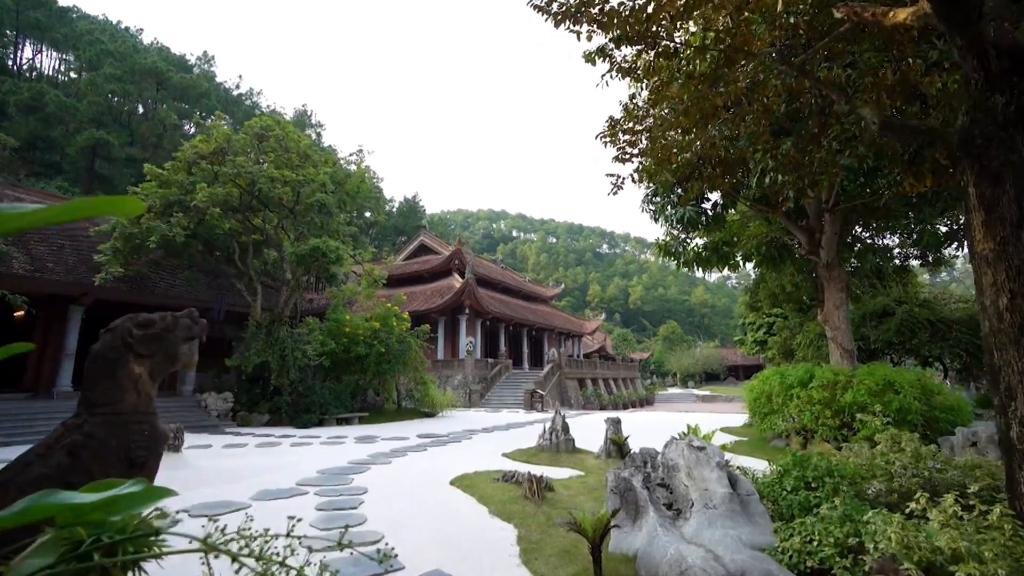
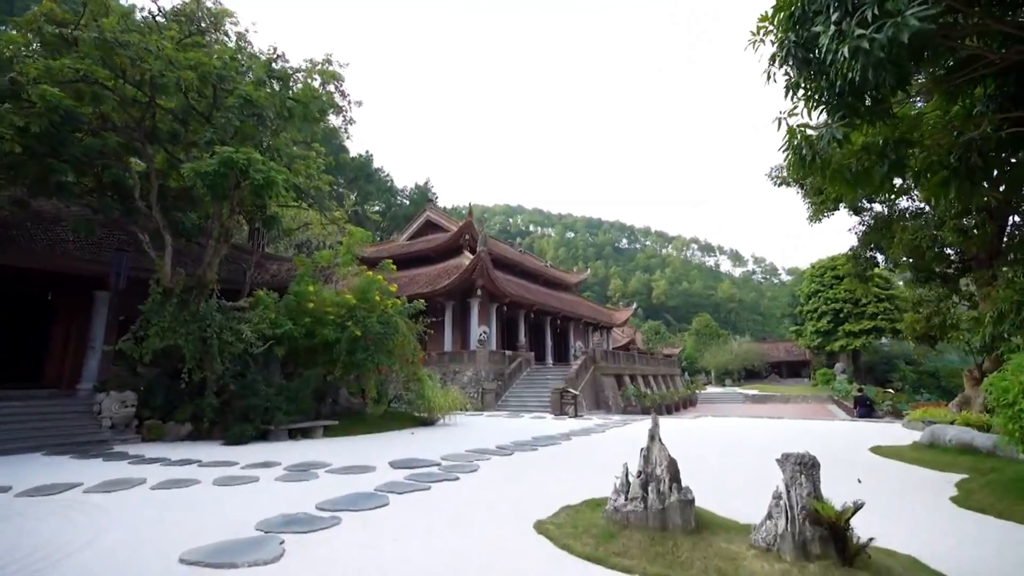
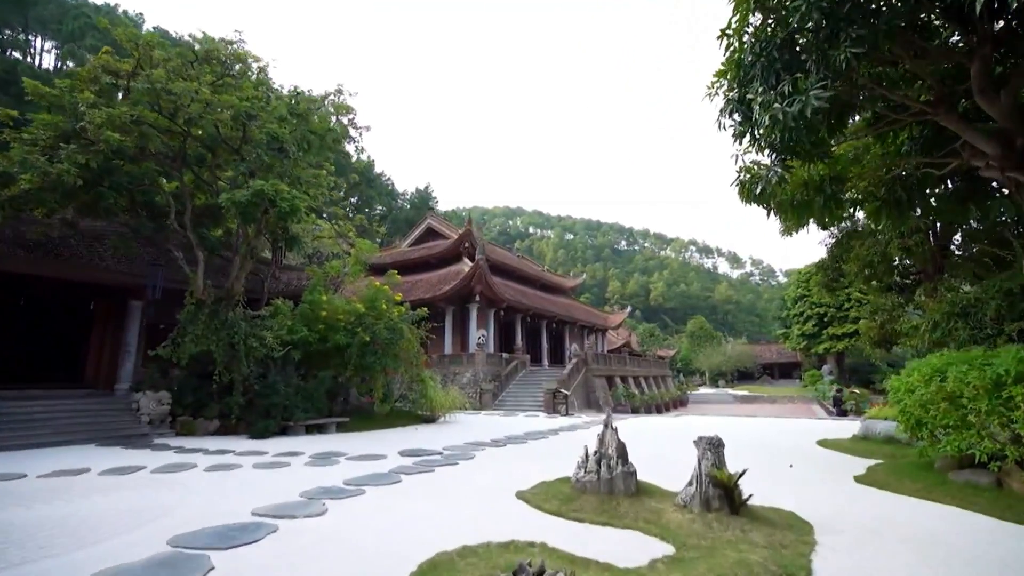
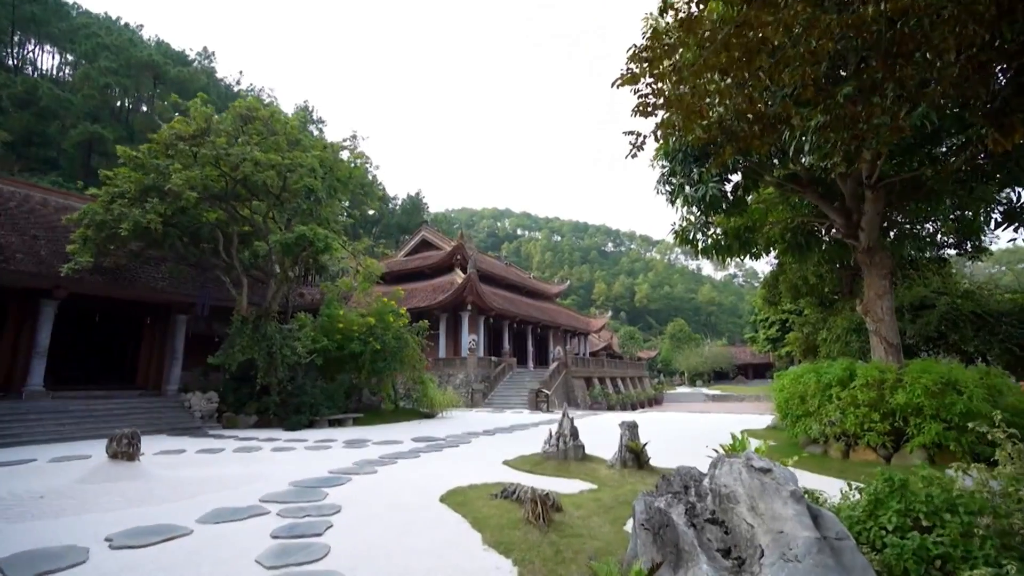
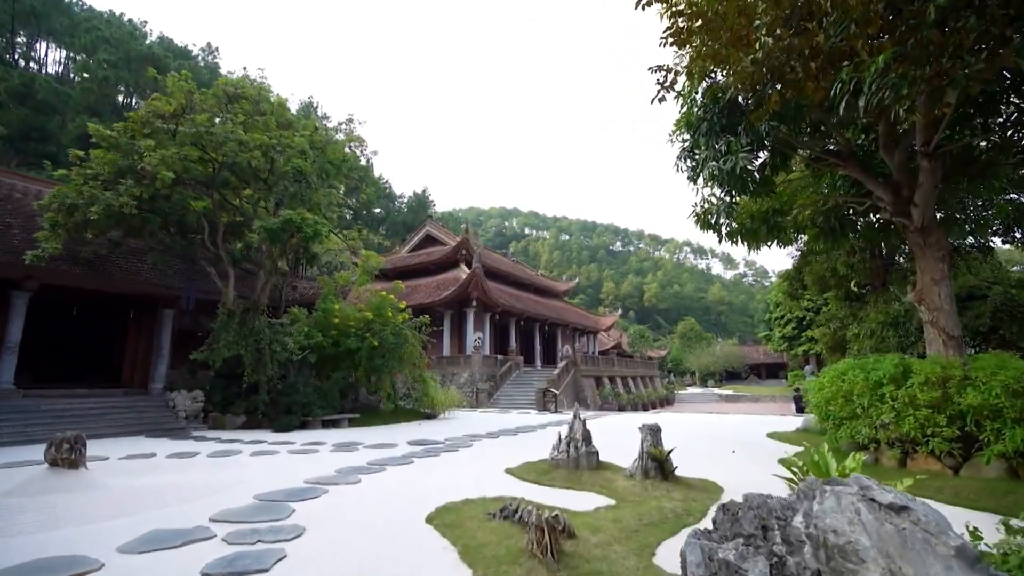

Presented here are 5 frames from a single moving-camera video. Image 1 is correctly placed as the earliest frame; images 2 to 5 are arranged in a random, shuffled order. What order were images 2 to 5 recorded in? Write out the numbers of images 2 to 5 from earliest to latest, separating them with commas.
4, 5, 3, 2
